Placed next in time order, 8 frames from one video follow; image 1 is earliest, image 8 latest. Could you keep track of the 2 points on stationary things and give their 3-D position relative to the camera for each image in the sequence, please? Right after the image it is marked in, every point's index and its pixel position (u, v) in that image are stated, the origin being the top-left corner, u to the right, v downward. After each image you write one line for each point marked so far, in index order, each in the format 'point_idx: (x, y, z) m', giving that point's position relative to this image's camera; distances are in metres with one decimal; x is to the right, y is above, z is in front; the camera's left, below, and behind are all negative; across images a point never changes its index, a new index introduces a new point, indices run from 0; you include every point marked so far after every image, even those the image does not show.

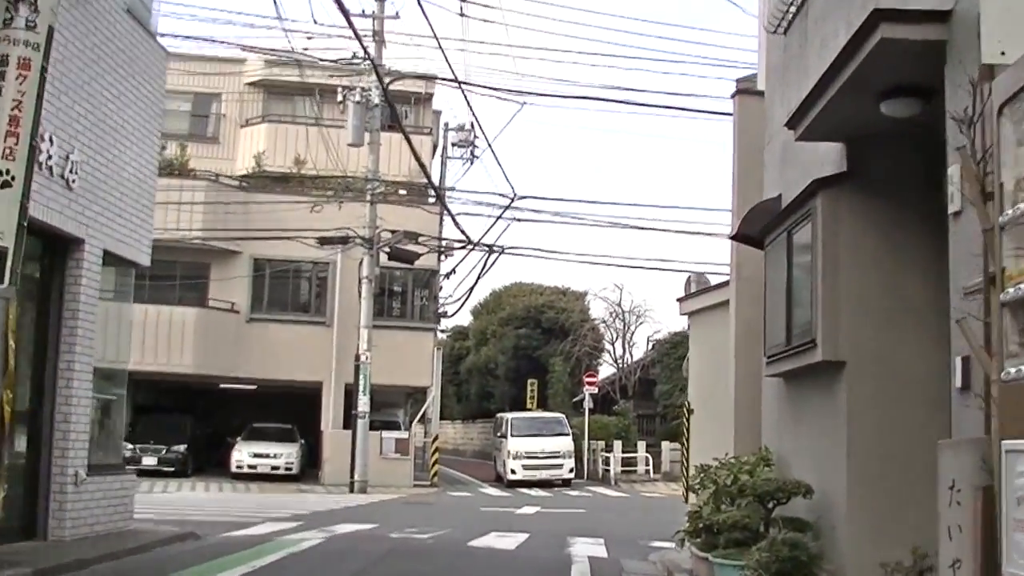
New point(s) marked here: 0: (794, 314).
0: (+1.9, -0.2, +7.3) m
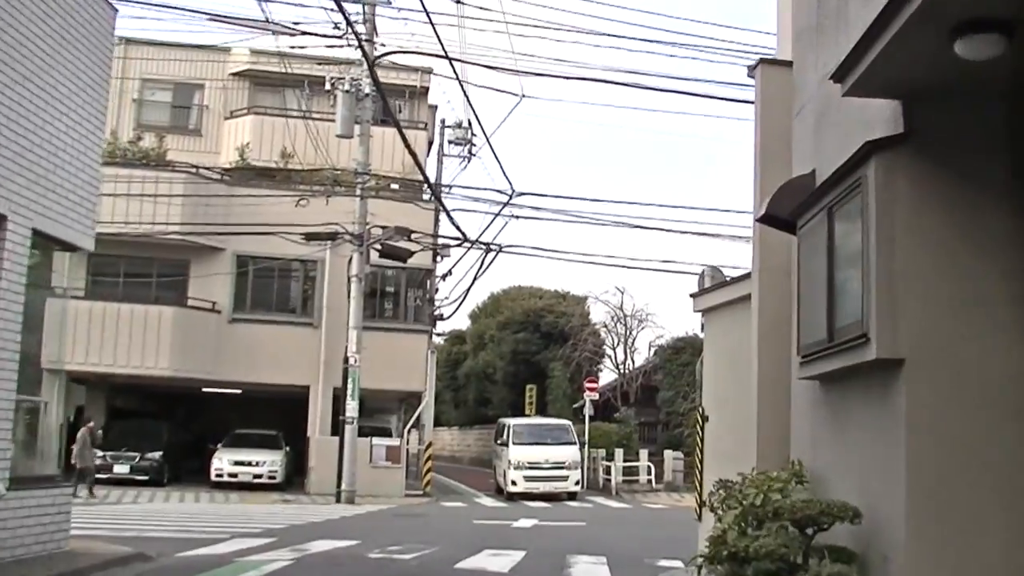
0: (+1.9, -0.1, +6.2) m
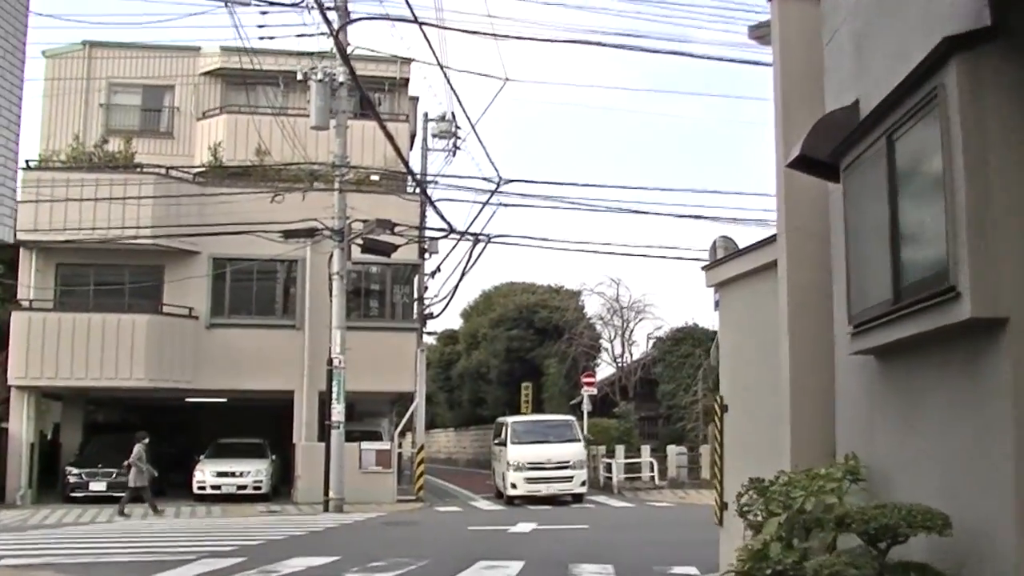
0: (+1.8, +0.1, +4.9) m
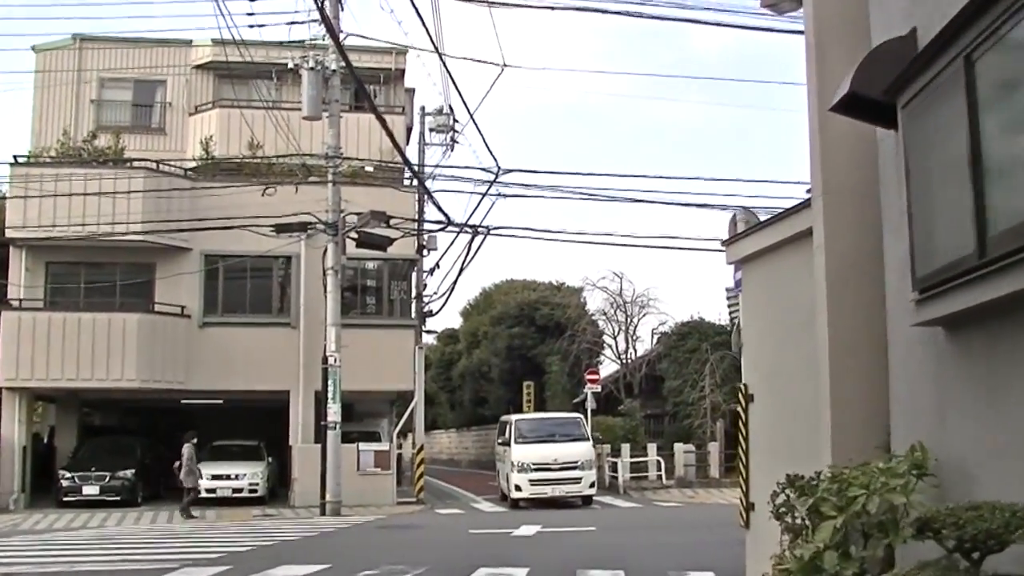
0: (+1.8, +0.3, +4.1) m
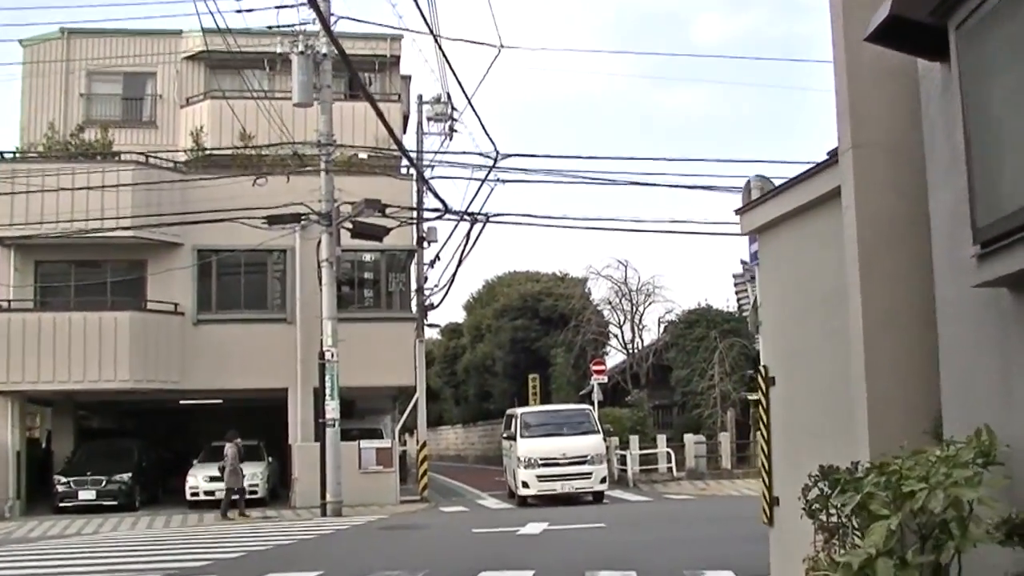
0: (+1.7, +0.5, +3.4) m
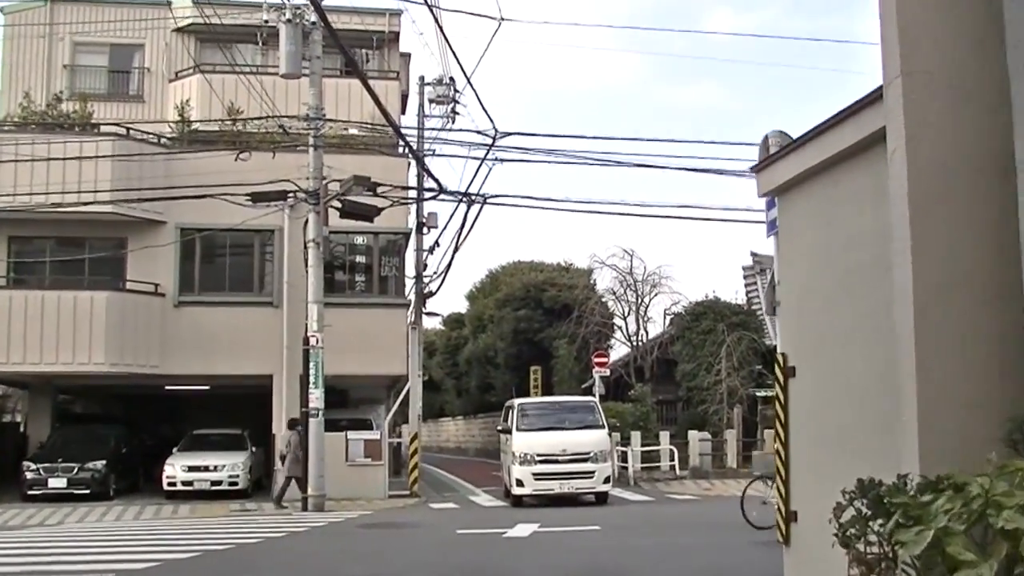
0: (+1.5, +0.6, +2.2) m
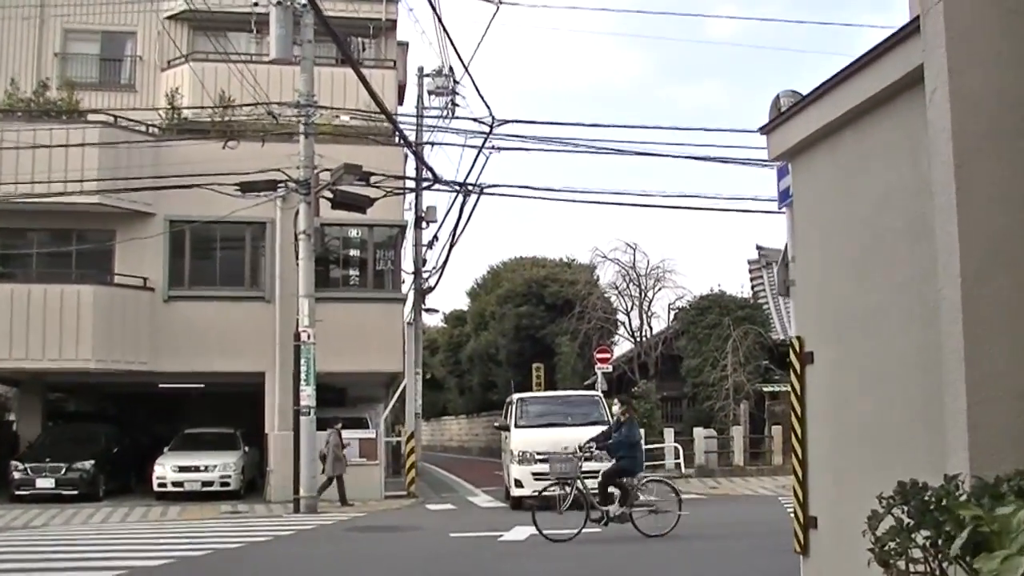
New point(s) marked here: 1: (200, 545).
0: (+1.4, +0.7, +1.4) m
1: (-4.5, -3.8, +15.7) m
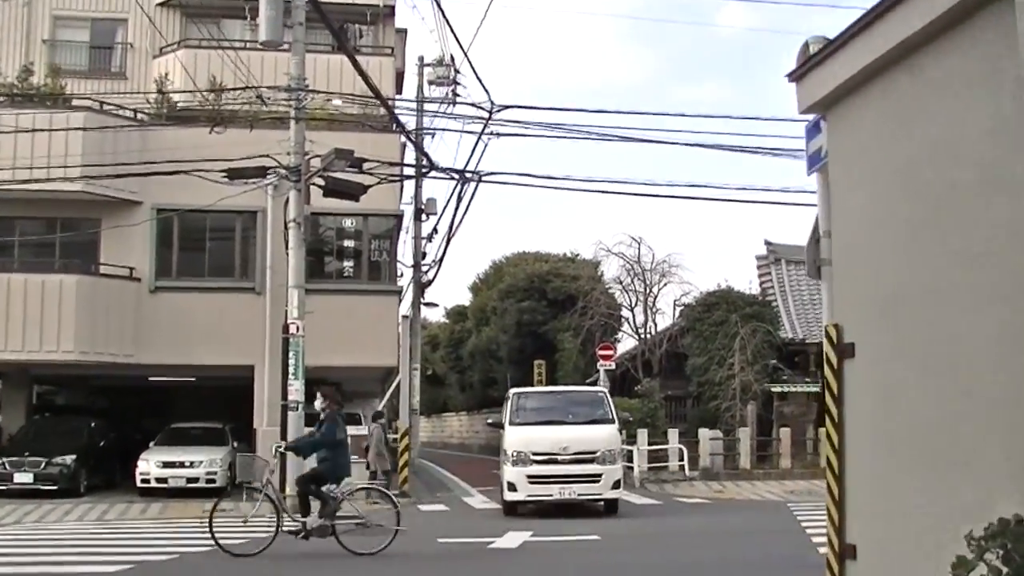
0: (+1.3, +0.8, +0.6) m
1: (-4.6, -3.6, +14.9) m
